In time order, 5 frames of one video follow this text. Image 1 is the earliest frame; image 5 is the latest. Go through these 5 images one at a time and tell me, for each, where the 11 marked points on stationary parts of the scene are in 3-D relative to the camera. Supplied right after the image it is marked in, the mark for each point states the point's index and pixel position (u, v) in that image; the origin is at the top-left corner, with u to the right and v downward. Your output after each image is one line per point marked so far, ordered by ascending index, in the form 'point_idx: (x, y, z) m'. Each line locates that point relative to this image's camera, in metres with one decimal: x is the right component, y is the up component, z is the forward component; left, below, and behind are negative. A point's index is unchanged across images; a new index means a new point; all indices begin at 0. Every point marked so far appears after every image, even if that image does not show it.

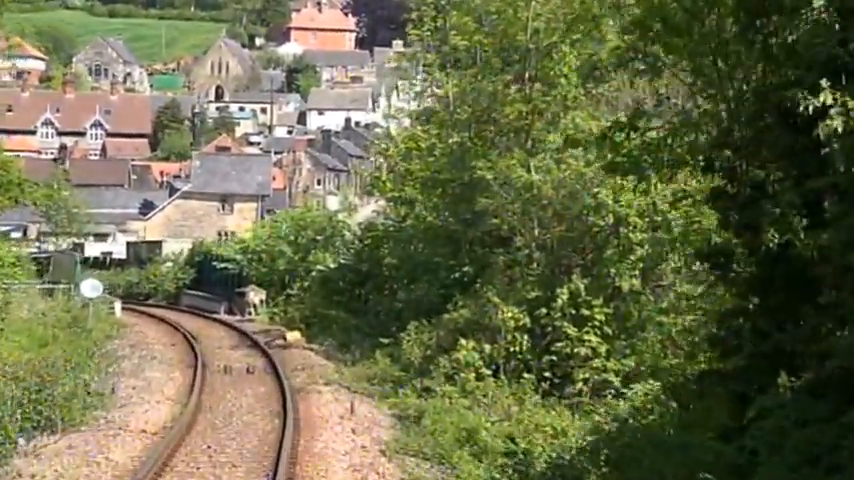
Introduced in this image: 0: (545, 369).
0: (+2.3, -2.5, +15.0) m
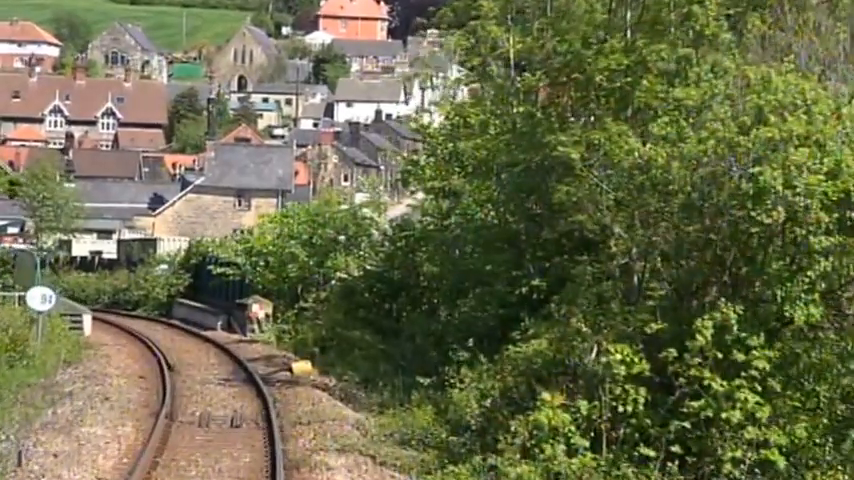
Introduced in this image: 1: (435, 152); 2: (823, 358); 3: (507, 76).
0: (+3.1, -2.5, +9.9) m
1: (+0.2, +2.2, +19.9) m
2: (+4.9, -1.5, +9.5) m
3: (+1.7, +3.6, +17.0) m
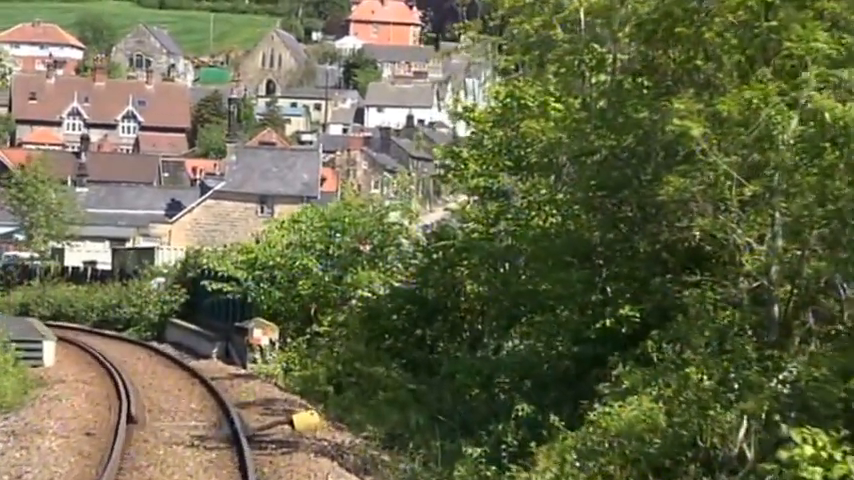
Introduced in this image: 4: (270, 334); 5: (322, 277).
0: (+3.5, -2.7, +6.0) m
1: (+1.1, +2.0, +16.1) m
2: (+5.3, -1.6, +5.5) m
3: (+2.5, +3.4, +13.2) m
4: (-3.8, -2.3, +19.3) m
5: (-2.6, -0.9, +19.3) m
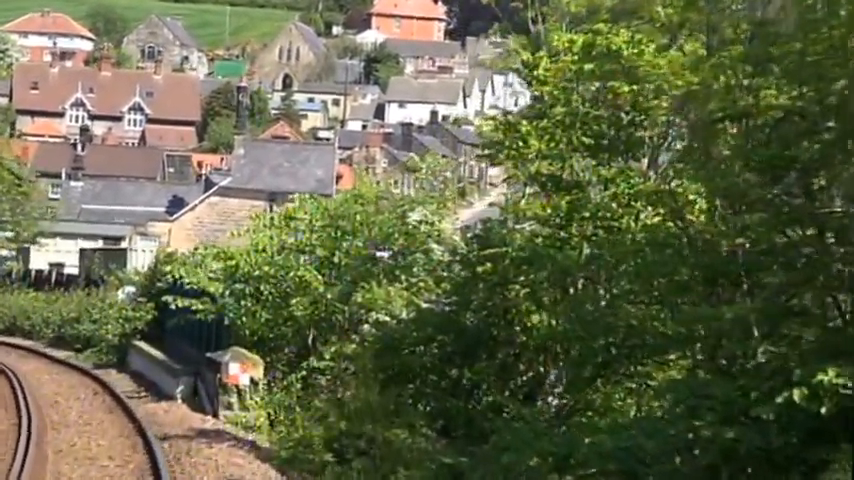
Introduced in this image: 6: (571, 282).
0: (+3.9, -2.8, +1.5) m
1: (+1.7, +1.9, +11.7) m
2: (+5.6, -1.7, +1.0) m
3: (+3.1, +3.3, +8.8) m
4: (-3.1, -2.3, +15.0) m
5: (-1.9, -1.0, +15.0) m
6: (+1.9, -0.5, +9.7) m
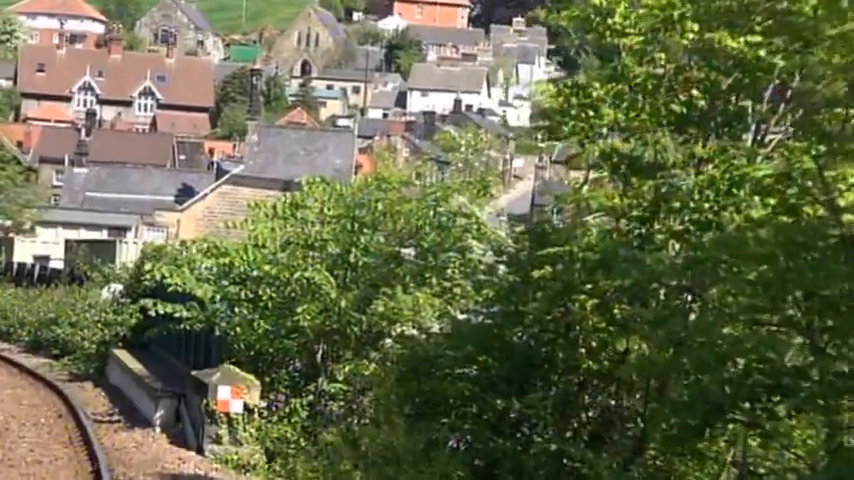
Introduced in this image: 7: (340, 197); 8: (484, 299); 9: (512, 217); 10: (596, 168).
0: (+4.1, -2.8, -1.0) m
1: (+2.2, +1.9, +9.2) m
2: (+5.8, -1.8, -1.5) m
3: (+3.6, +3.2, +6.2) m
4: (-2.6, -2.2, +12.7) m
5: (-1.4, -0.9, +12.6) m
6: (+2.3, -0.5, +7.3) m
7: (-1.5, +0.7, +13.9) m
8: (+0.7, -0.7, +9.4) m
9: (+1.1, +0.3, +10.2) m
10: (+2.0, +0.9, +9.0) m
